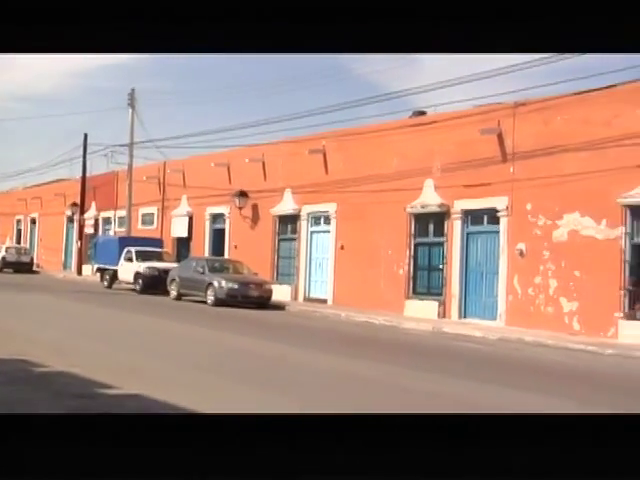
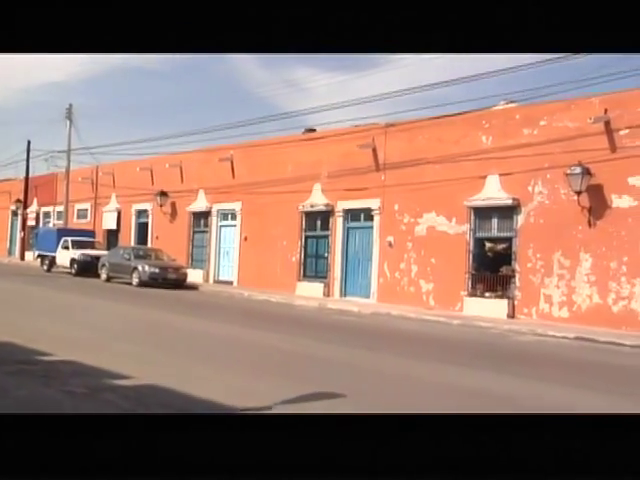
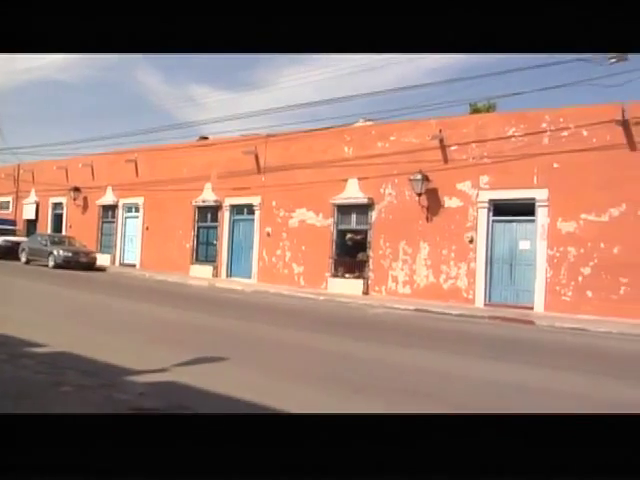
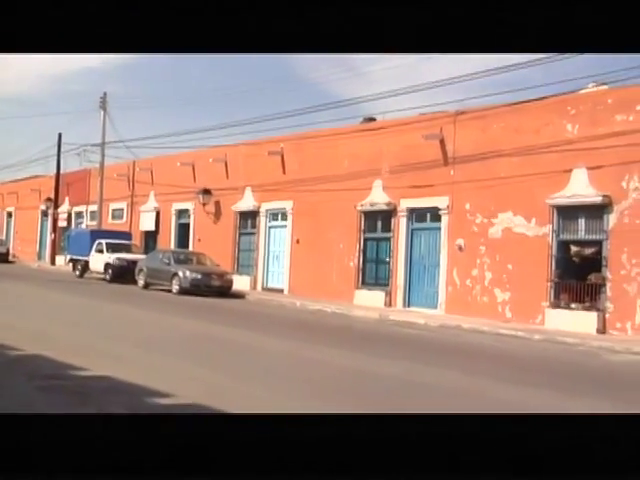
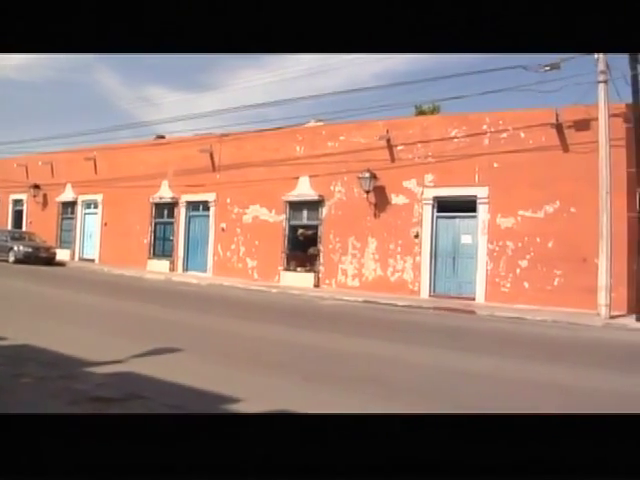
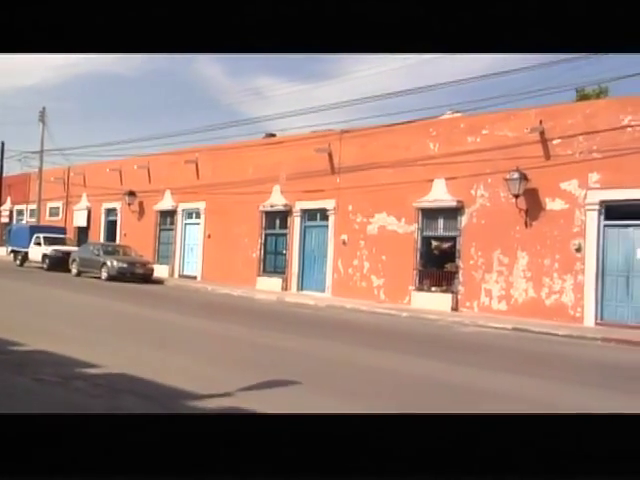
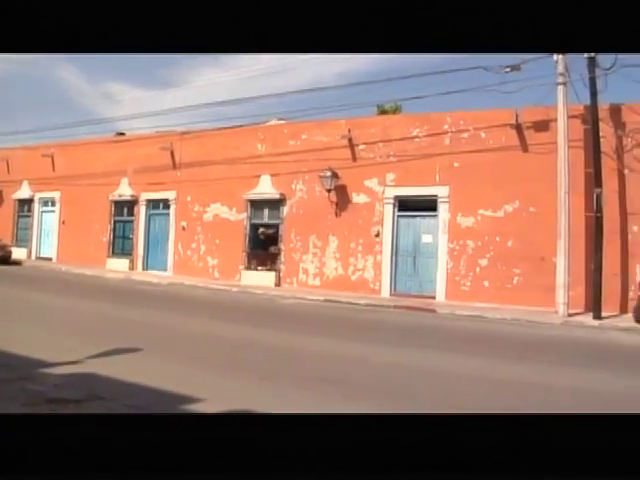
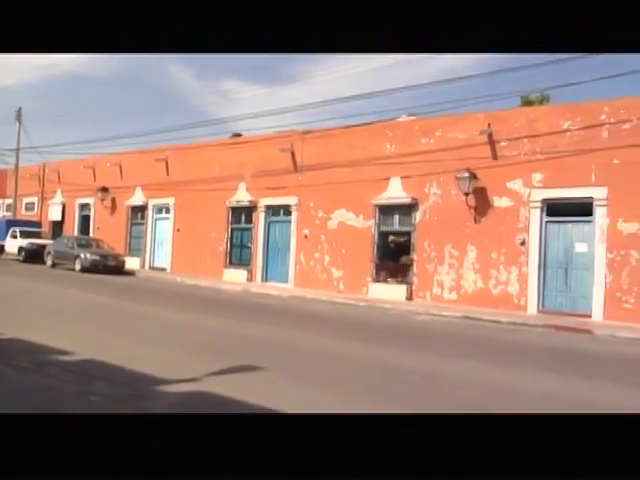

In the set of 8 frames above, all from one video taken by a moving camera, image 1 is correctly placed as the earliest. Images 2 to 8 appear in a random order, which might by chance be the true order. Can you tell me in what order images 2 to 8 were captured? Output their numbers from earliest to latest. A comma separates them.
4, 2, 6, 8, 3, 5, 7
